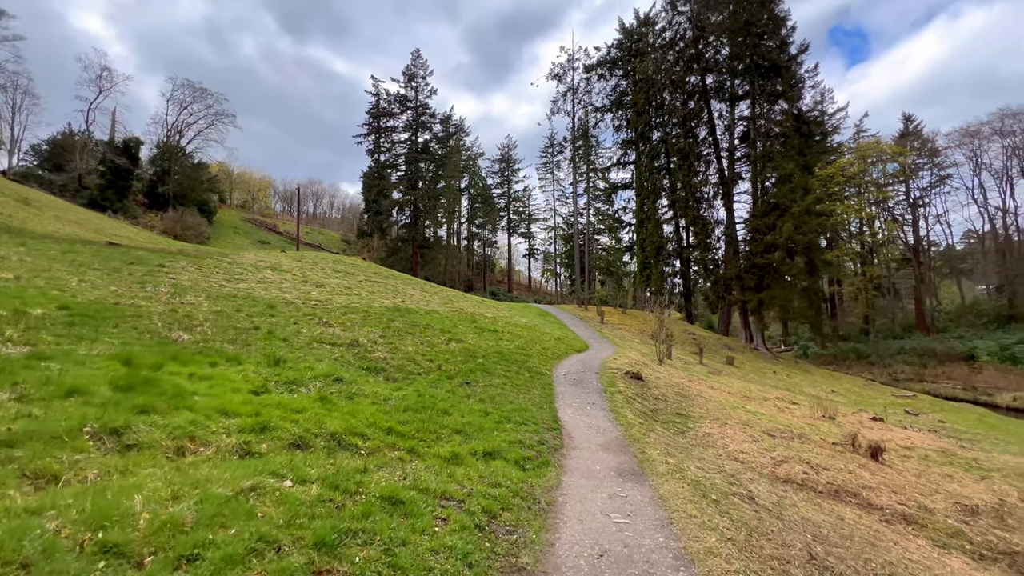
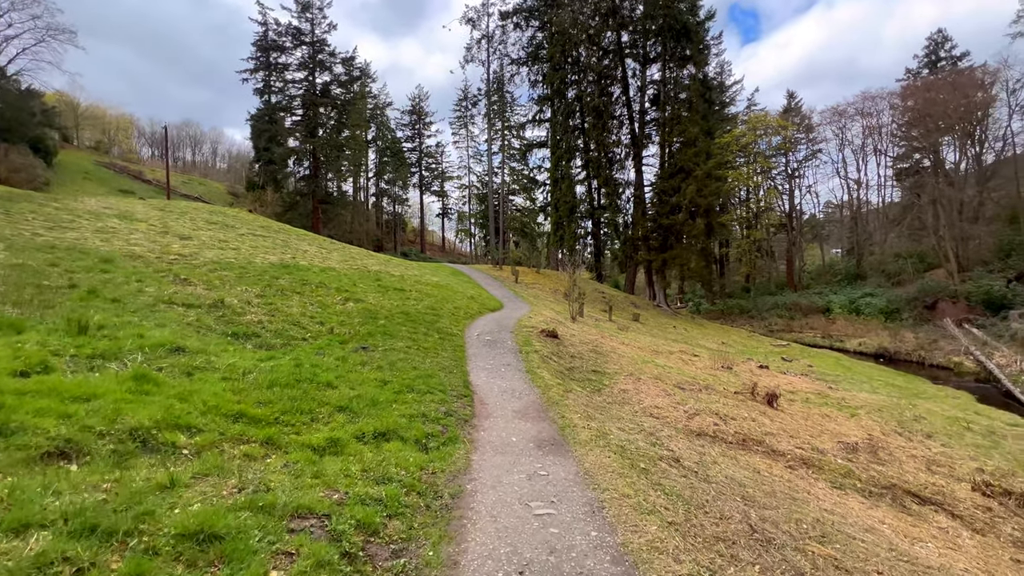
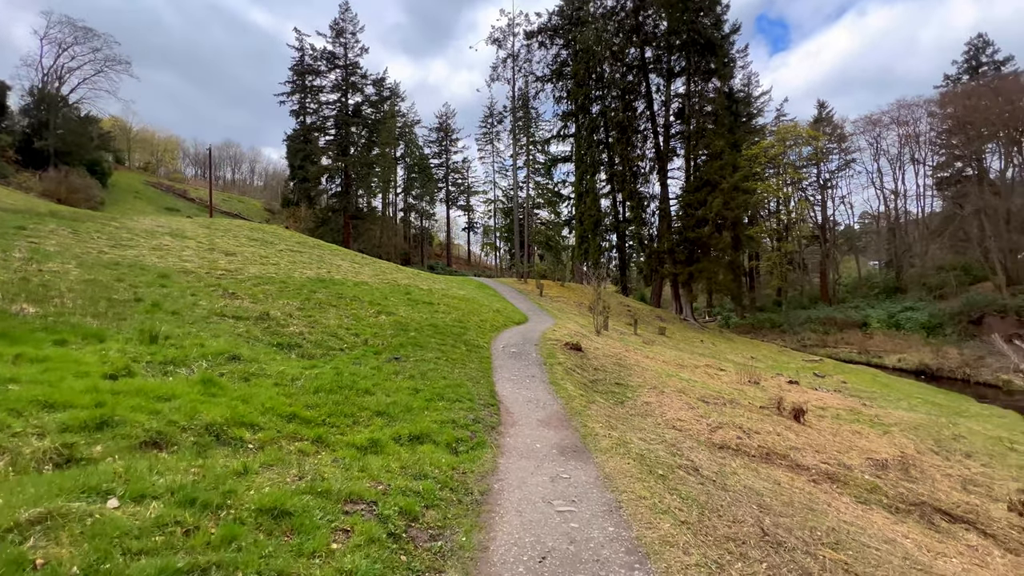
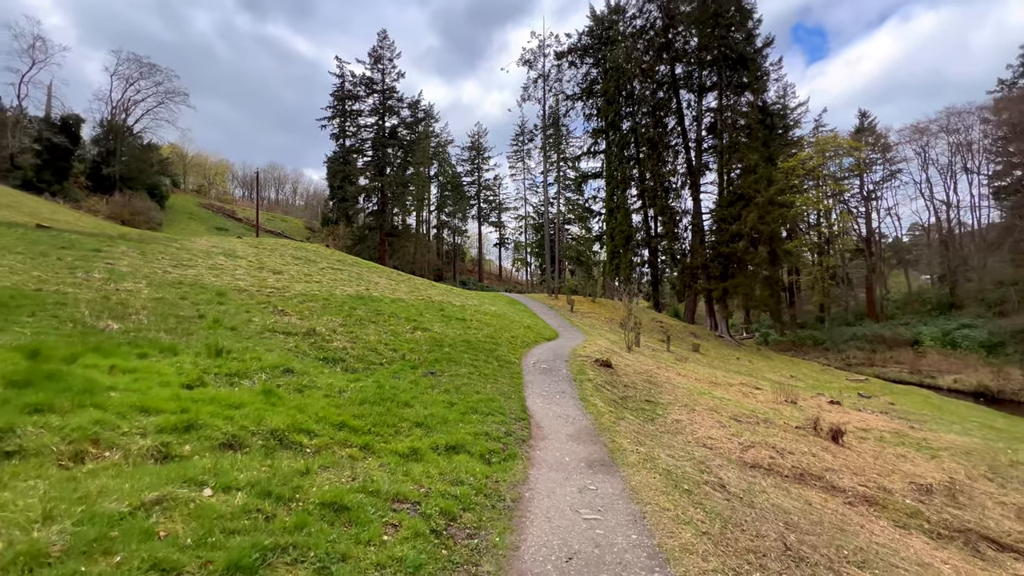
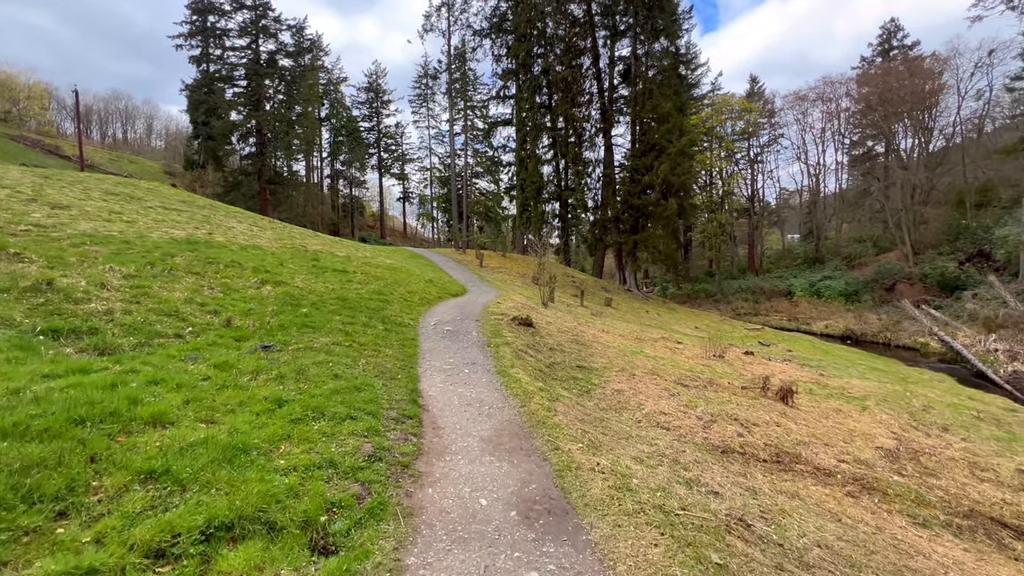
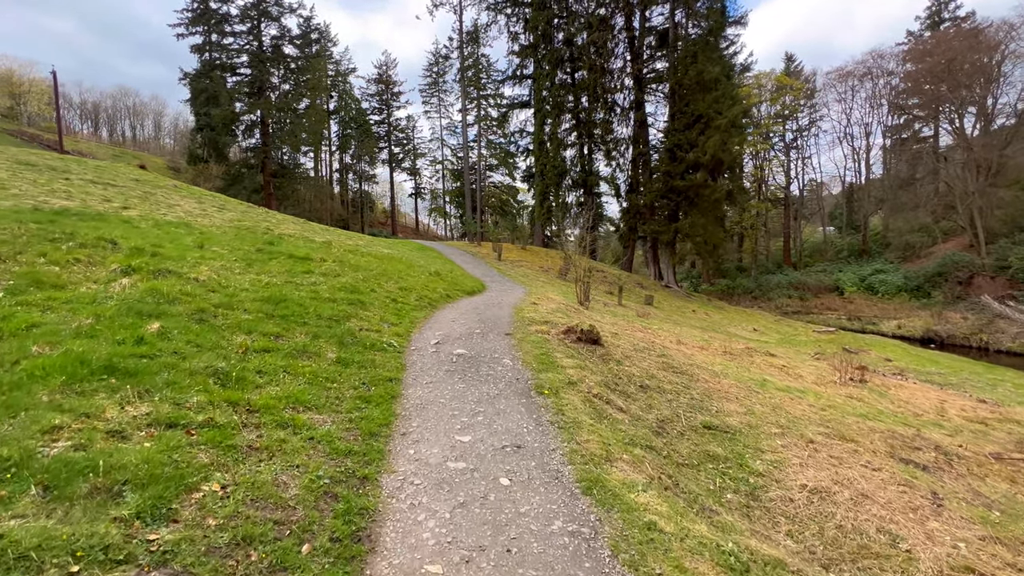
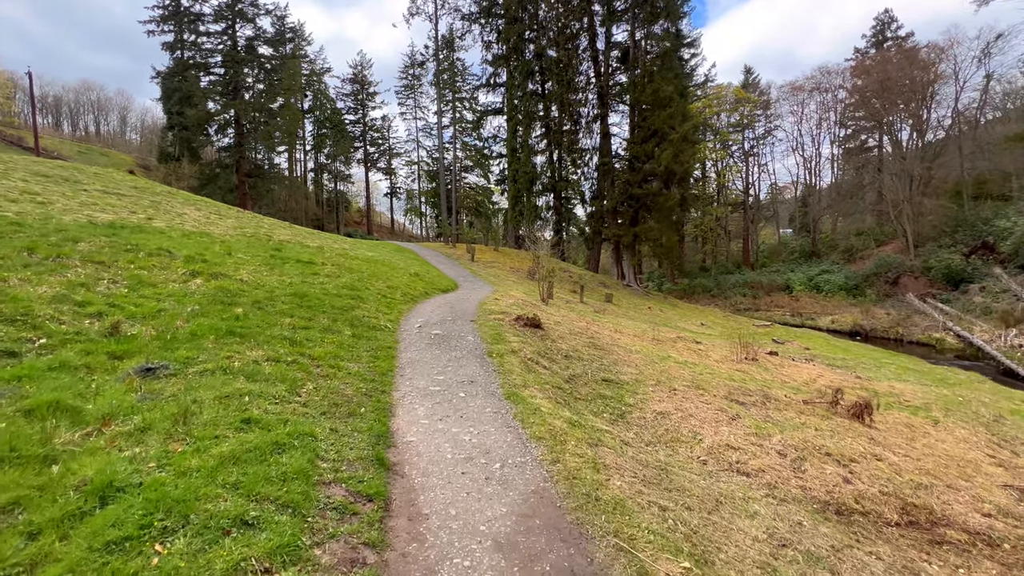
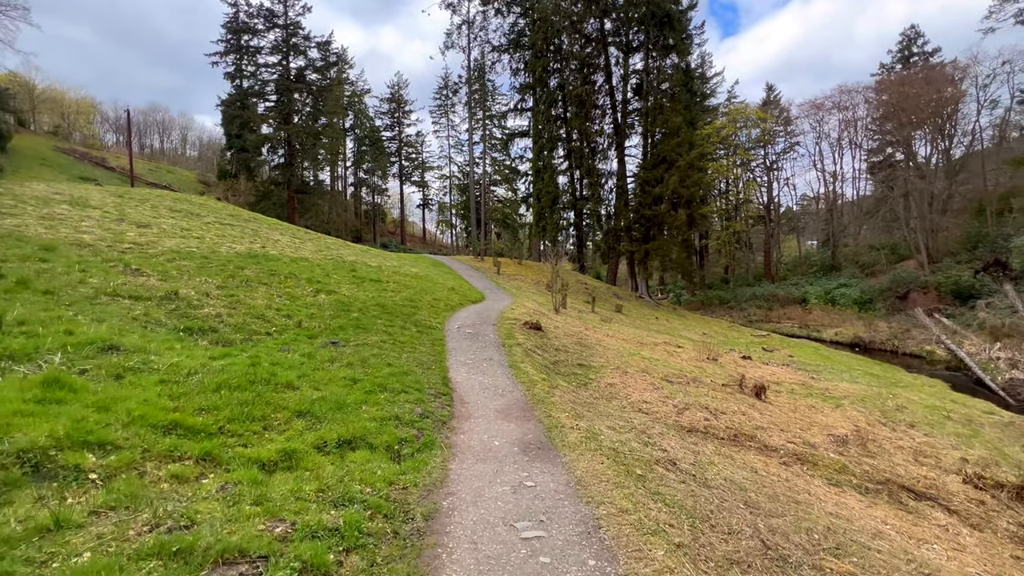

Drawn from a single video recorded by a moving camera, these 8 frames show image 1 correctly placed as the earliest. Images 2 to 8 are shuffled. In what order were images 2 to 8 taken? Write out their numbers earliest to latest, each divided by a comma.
4, 3, 2, 8, 5, 7, 6
